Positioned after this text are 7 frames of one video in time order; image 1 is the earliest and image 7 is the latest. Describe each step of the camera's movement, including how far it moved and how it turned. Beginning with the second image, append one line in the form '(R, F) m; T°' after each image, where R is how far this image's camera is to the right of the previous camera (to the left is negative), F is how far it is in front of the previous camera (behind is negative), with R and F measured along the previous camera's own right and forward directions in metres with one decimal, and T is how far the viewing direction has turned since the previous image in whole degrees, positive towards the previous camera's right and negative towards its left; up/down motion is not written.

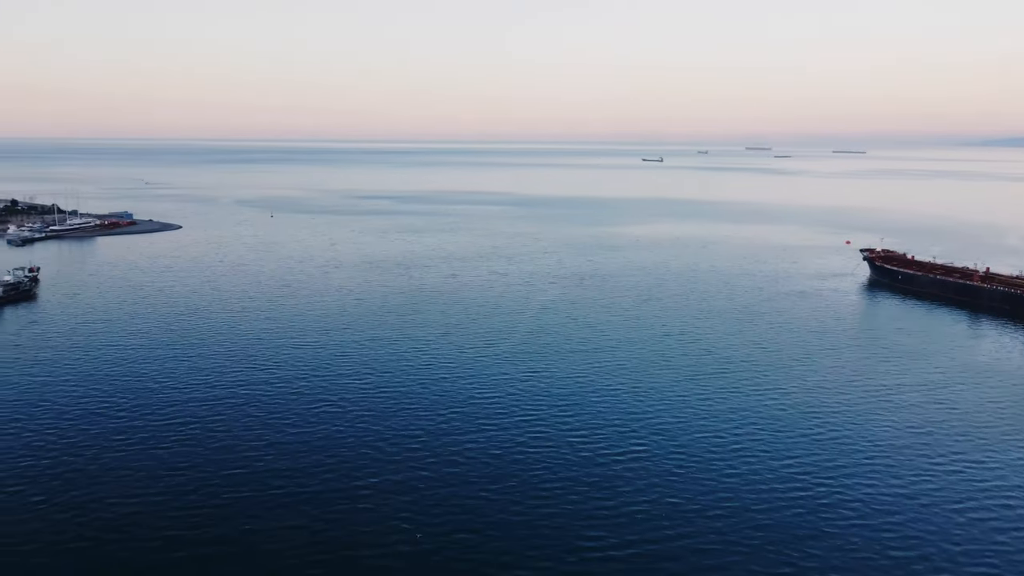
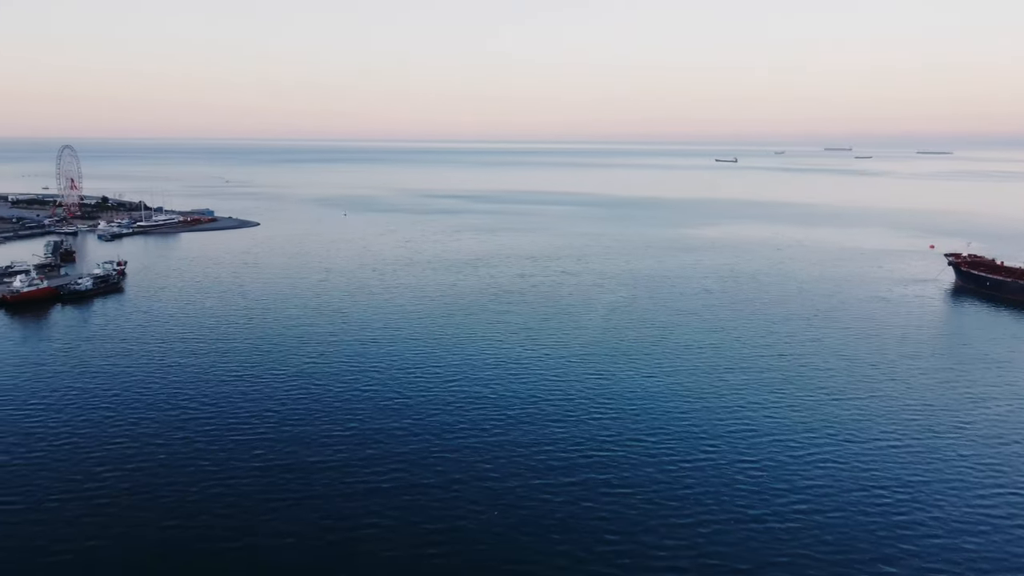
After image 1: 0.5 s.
(-4.9, +8.3) m; -5°
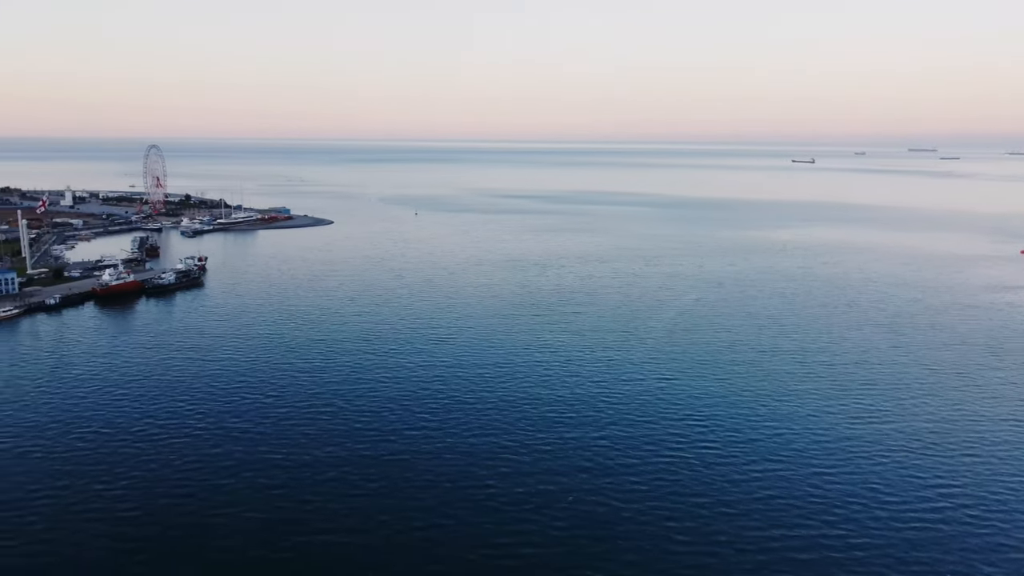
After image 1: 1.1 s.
(0.0, +0.1) m; -5°
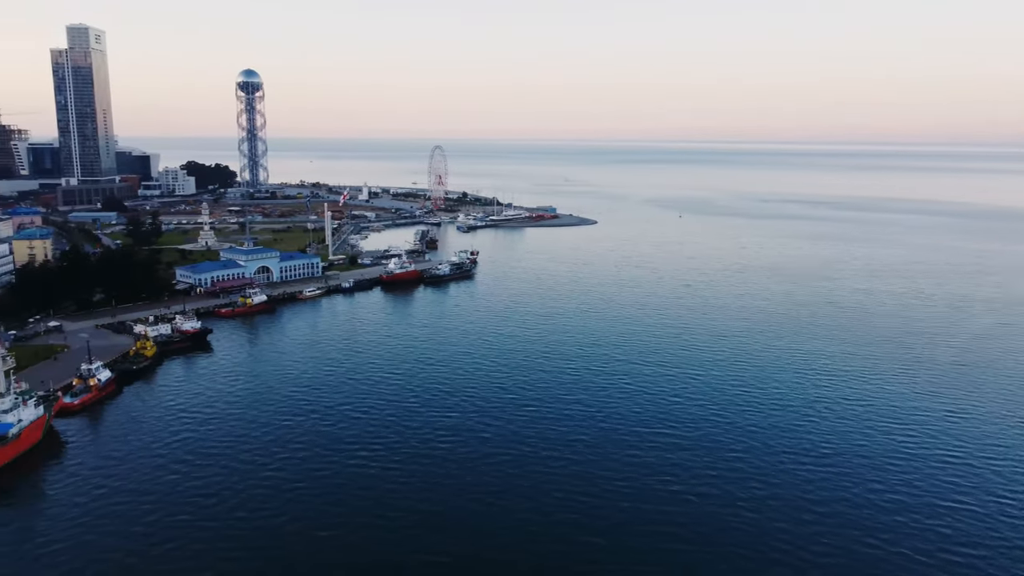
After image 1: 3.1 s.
(+0.2, -0.2) m; -18°
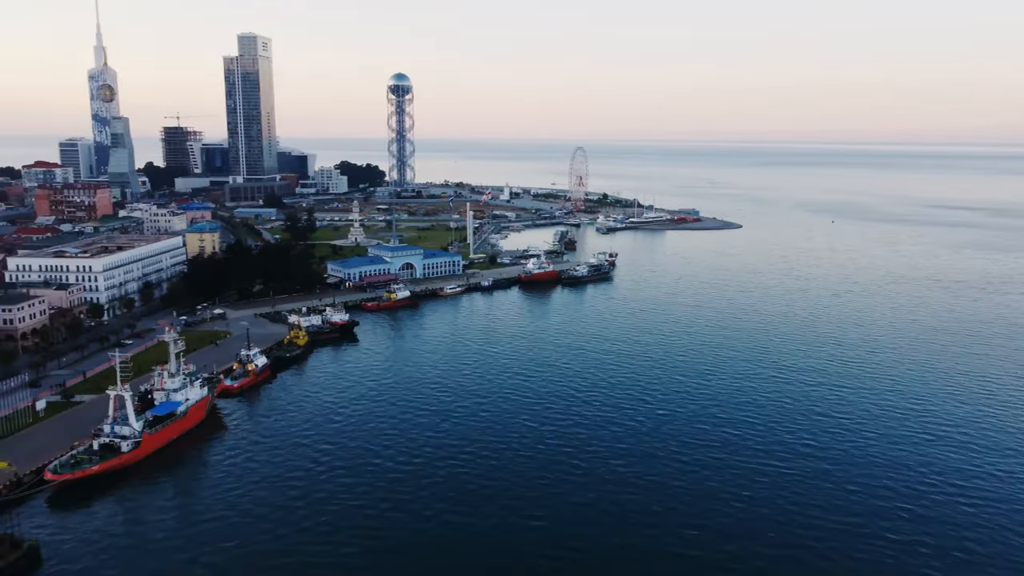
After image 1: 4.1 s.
(0.0, +0.1) m; -10°
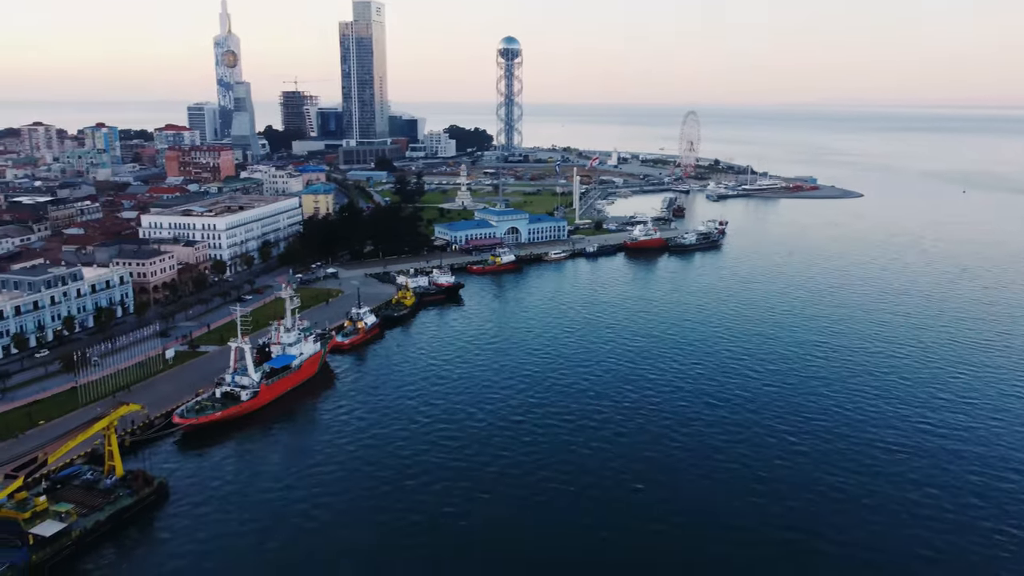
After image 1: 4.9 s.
(0.0, 0.0) m; -7°
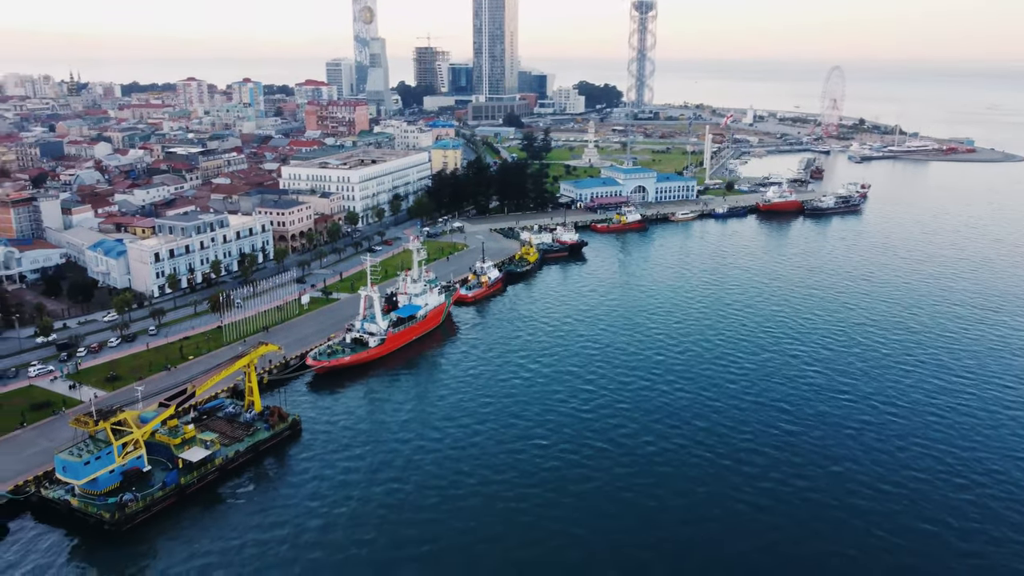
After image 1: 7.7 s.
(0.0, +0.1) m; -9°
